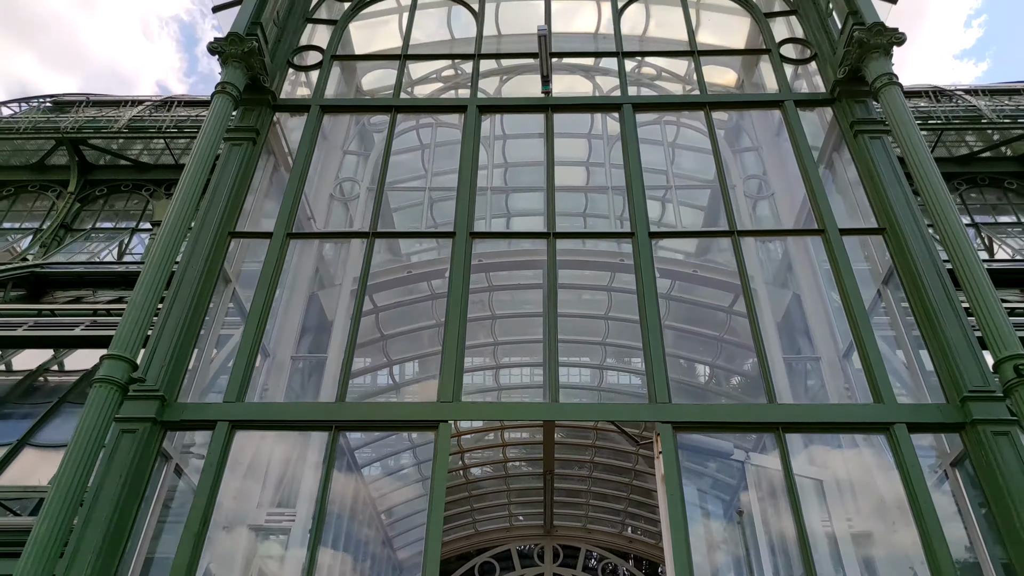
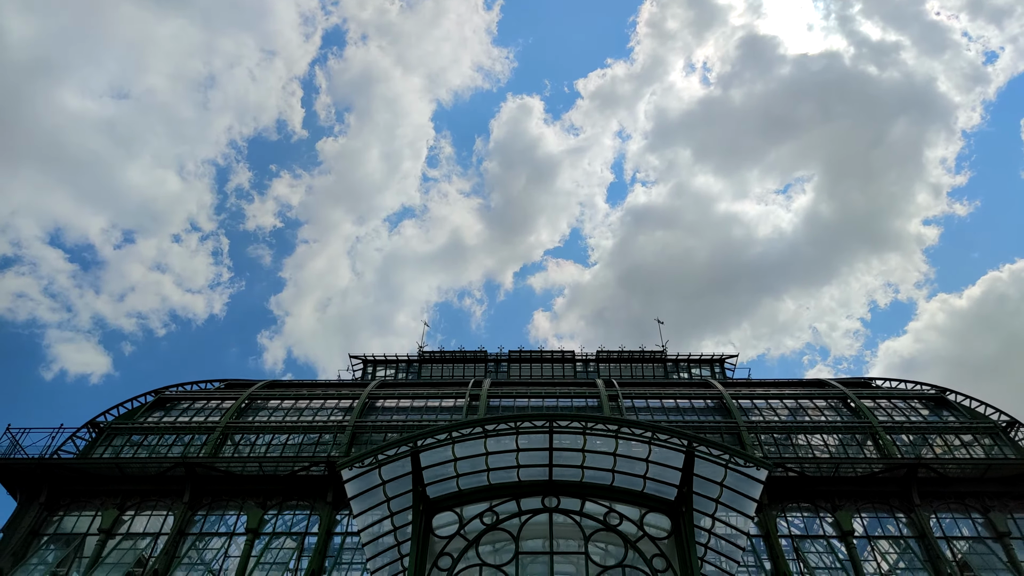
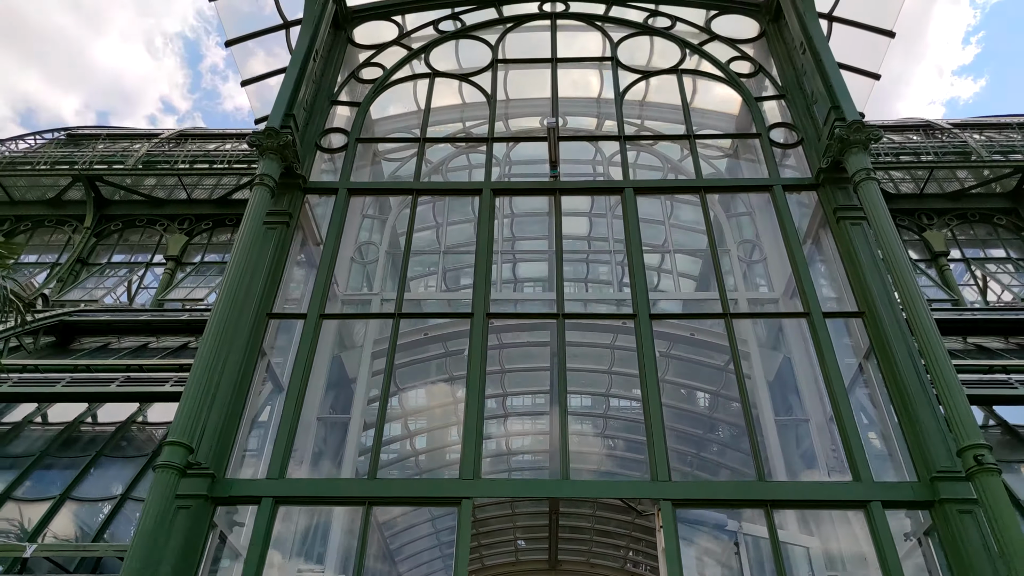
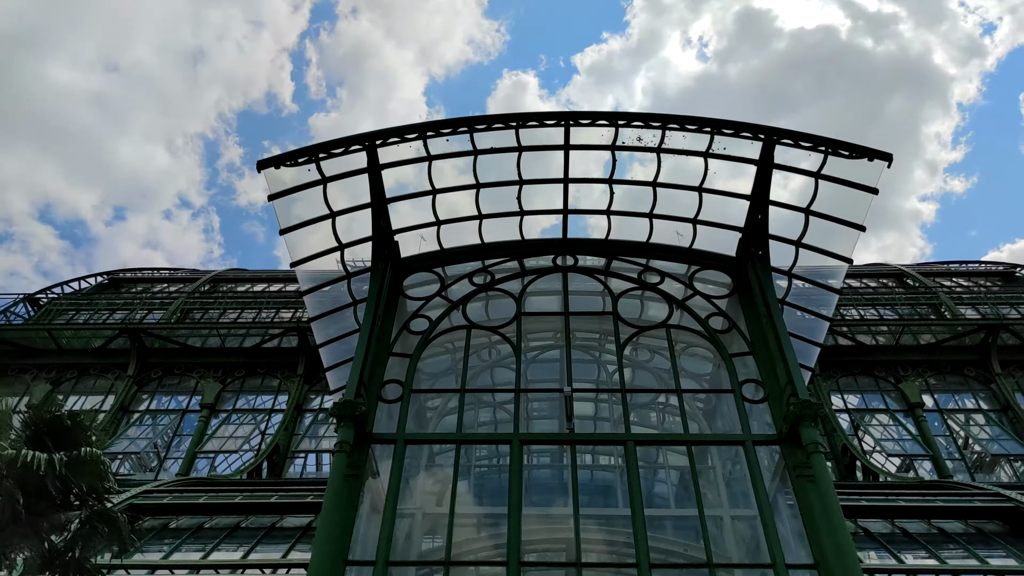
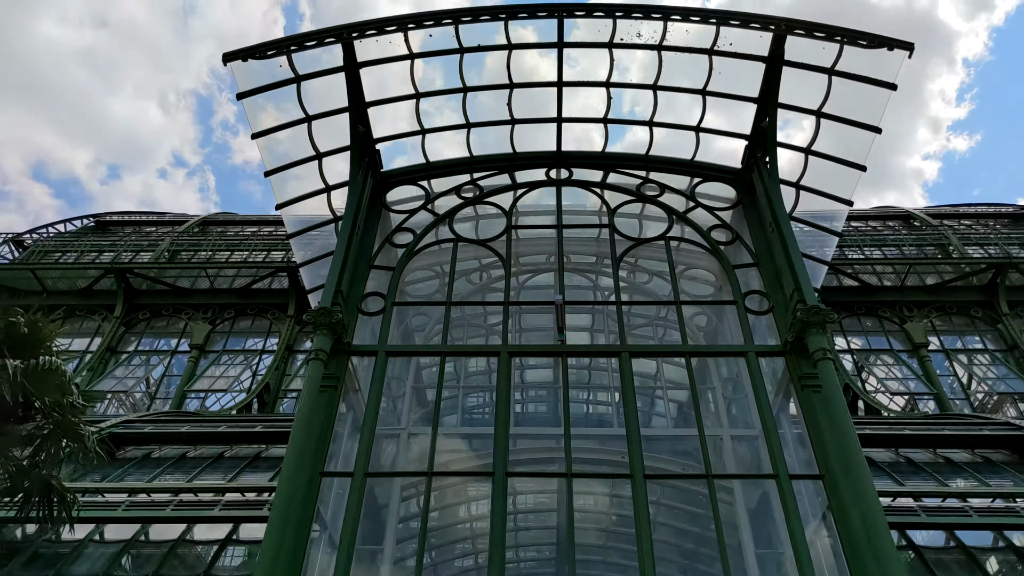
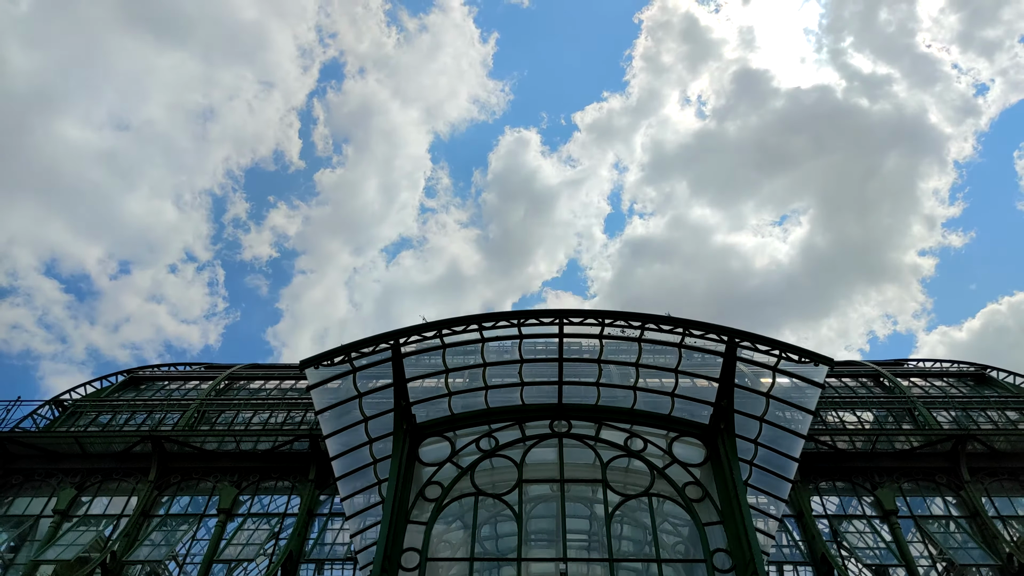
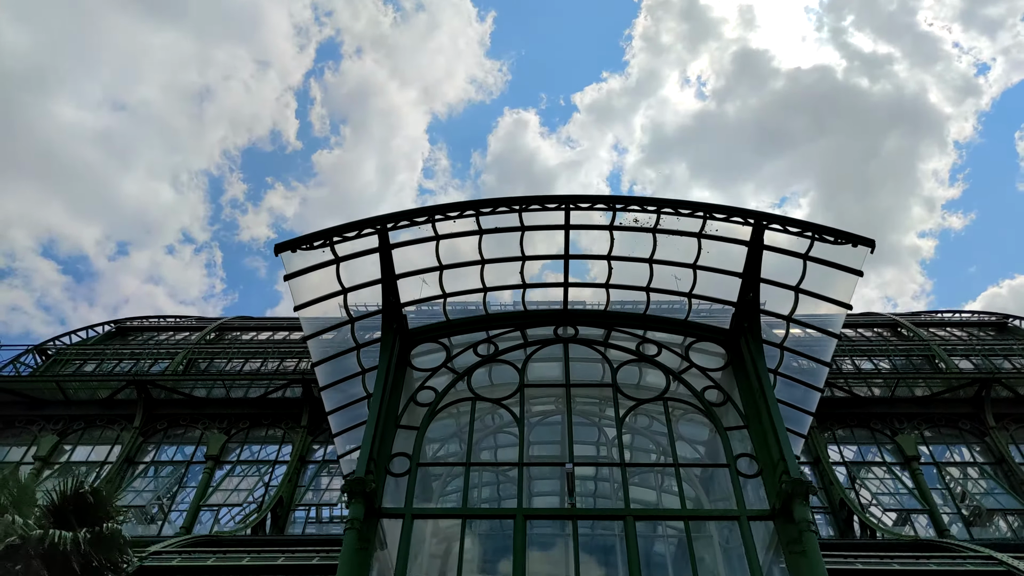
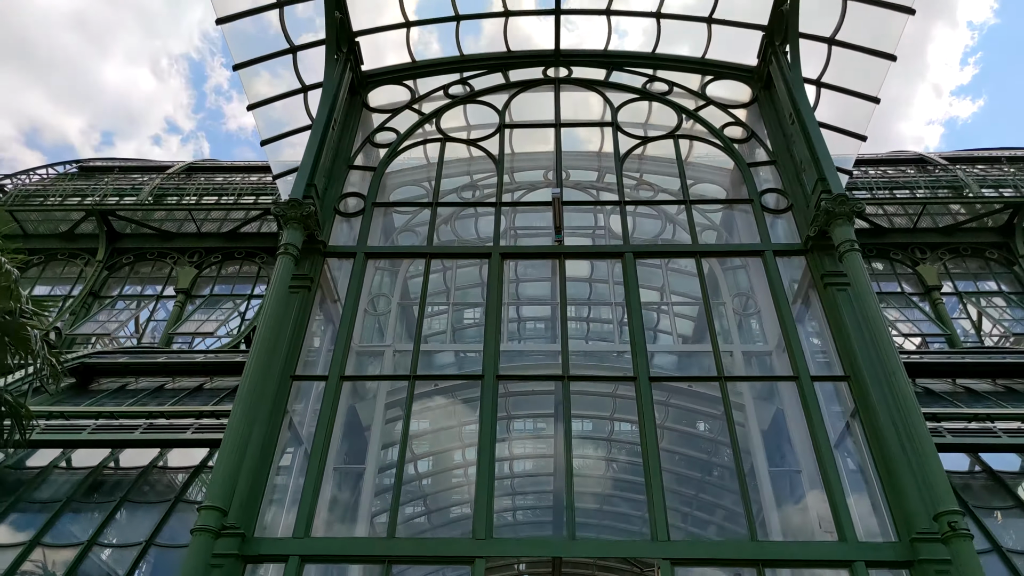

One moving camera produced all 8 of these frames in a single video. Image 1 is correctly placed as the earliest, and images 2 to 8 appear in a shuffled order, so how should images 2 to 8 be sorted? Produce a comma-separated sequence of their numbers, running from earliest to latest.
3, 8, 5, 4, 7, 6, 2
